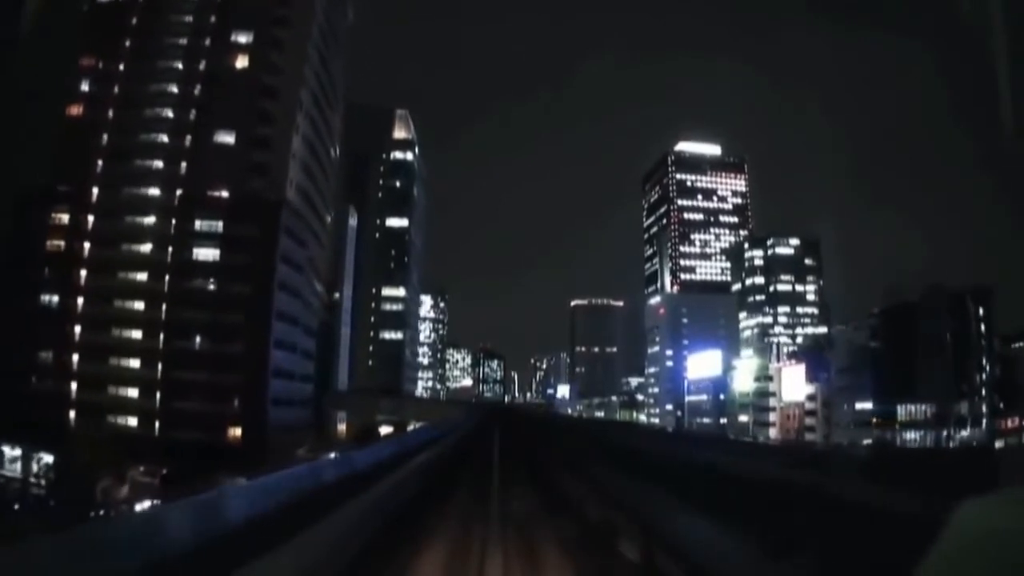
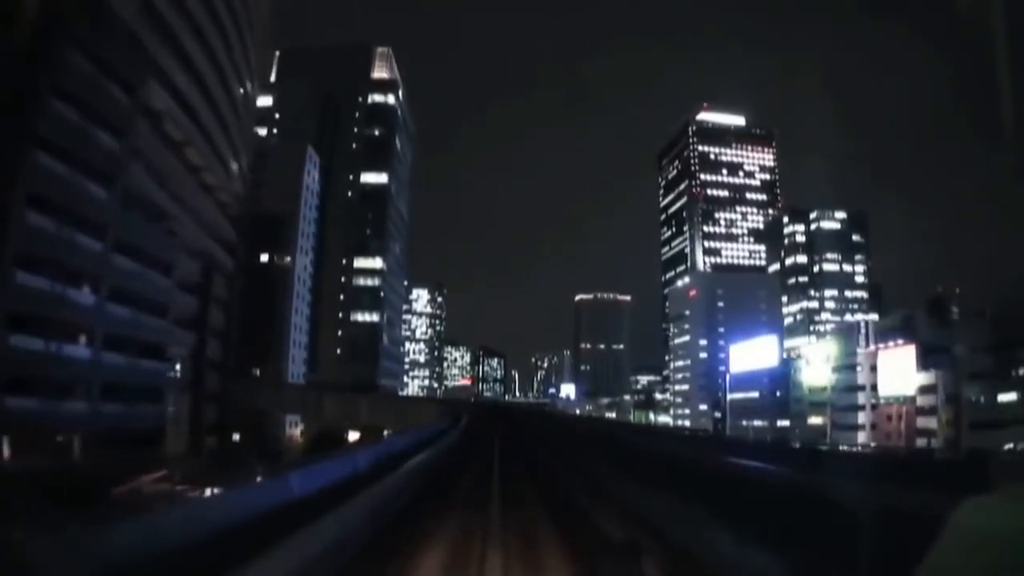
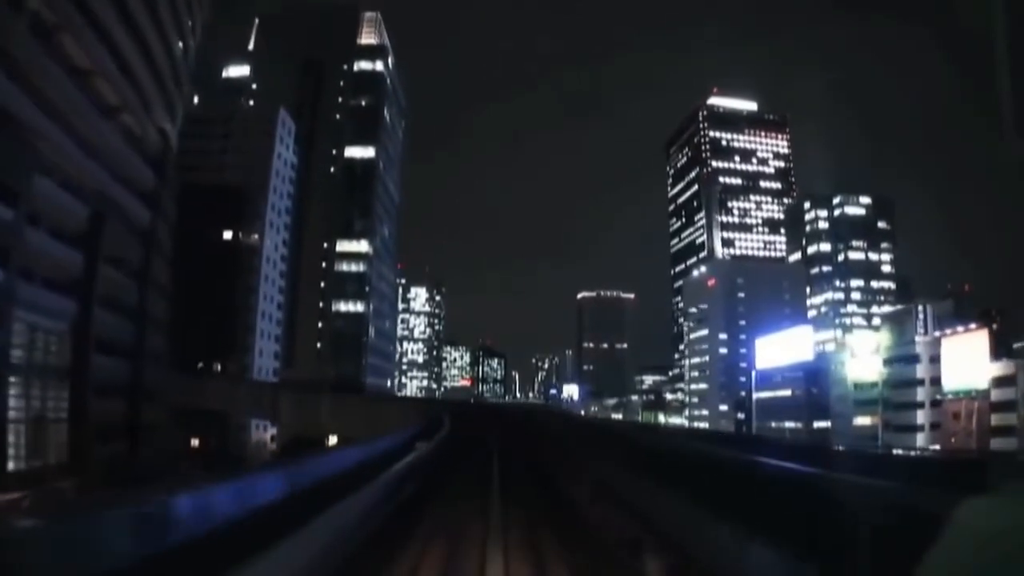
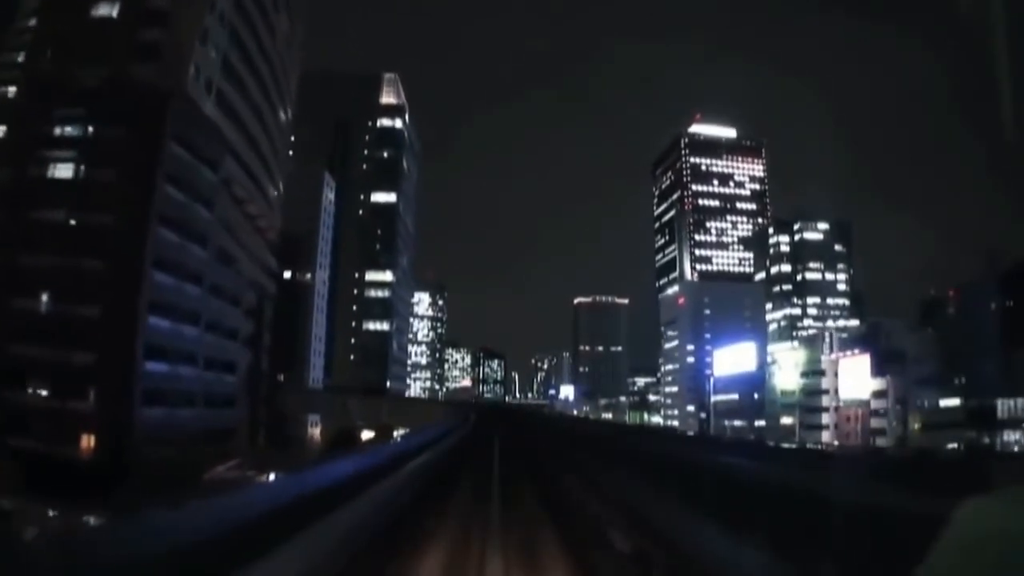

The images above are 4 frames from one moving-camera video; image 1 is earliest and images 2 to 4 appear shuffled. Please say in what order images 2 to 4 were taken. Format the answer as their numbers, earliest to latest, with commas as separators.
4, 2, 3
